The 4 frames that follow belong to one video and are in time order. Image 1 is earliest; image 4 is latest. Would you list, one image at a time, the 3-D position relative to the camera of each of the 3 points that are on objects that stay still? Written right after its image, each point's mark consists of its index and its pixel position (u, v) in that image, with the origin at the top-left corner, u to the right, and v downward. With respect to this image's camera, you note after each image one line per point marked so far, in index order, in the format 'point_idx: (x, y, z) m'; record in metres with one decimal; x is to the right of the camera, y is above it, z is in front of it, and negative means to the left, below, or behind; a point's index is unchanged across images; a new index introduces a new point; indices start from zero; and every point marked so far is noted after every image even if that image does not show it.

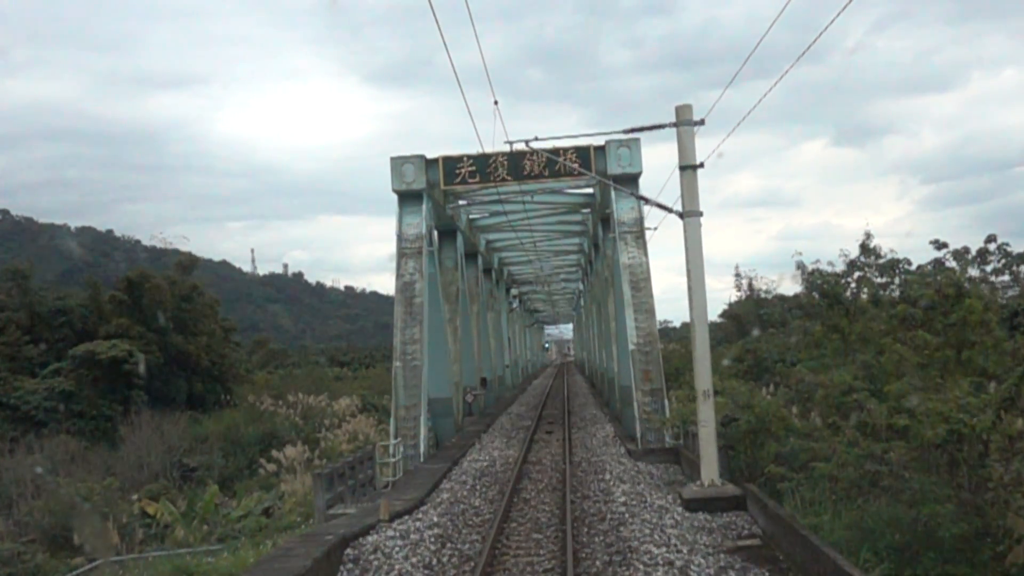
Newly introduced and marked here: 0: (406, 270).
0: (-1.8, +0.3, +16.0) m
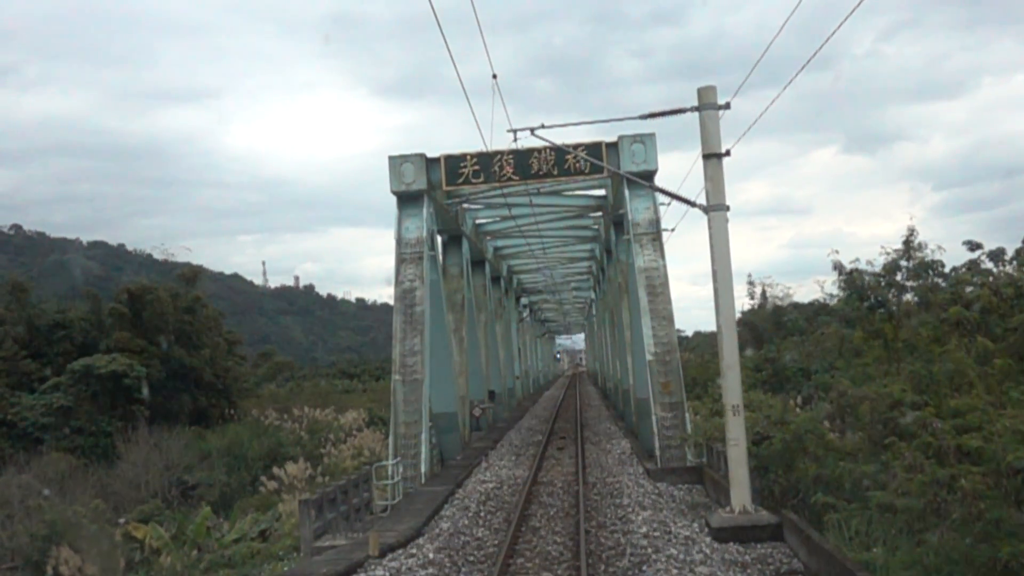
0: (-1.7, +0.2, +15.1) m
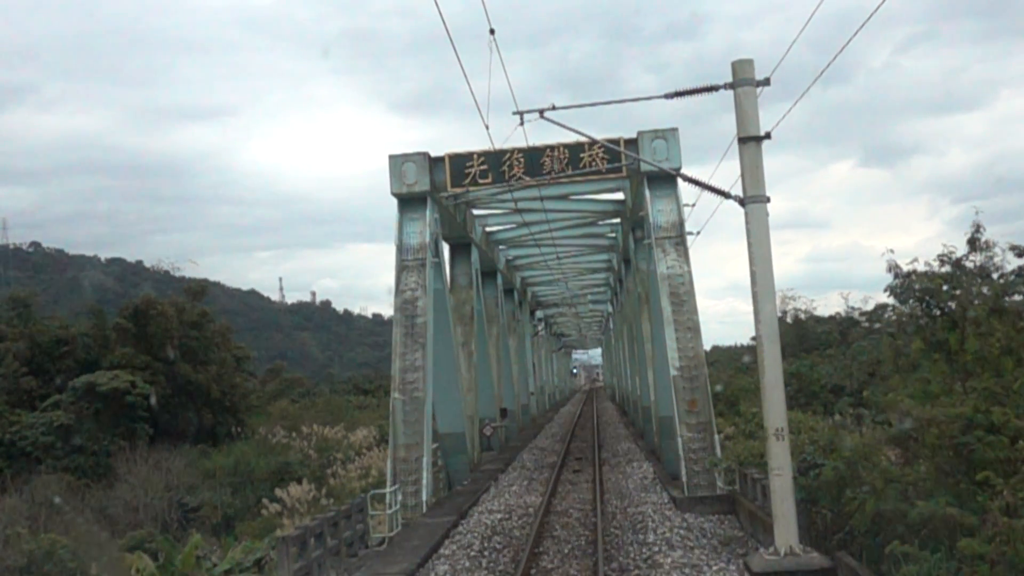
0: (-1.5, +0.1, +14.0) m
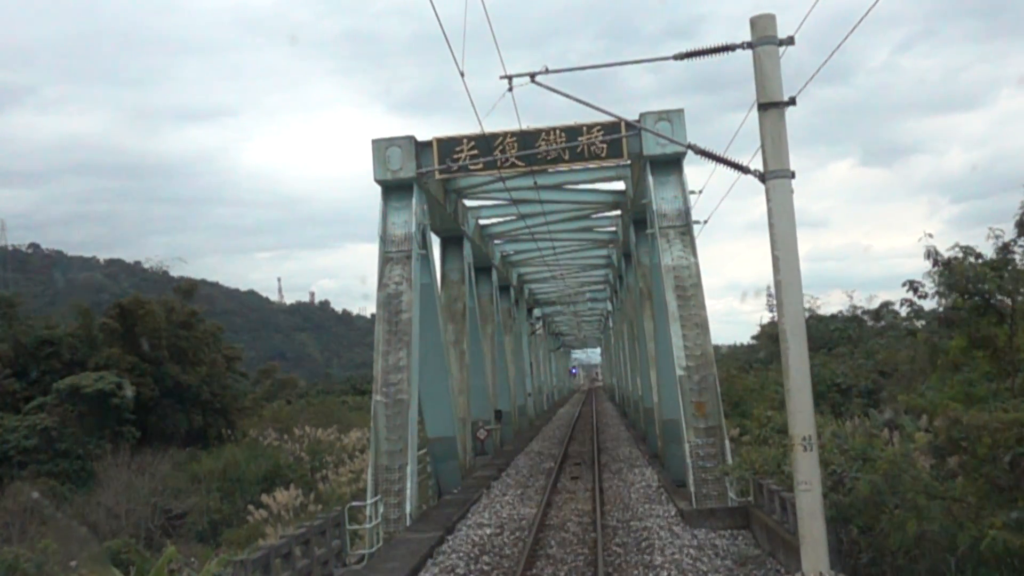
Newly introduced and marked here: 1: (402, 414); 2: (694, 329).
0: (-1.6, +0.1, +13.1) m
1: (-1.4, -1.6, +12.3) m
2: (+2.4, -0.6, +12.9) m
